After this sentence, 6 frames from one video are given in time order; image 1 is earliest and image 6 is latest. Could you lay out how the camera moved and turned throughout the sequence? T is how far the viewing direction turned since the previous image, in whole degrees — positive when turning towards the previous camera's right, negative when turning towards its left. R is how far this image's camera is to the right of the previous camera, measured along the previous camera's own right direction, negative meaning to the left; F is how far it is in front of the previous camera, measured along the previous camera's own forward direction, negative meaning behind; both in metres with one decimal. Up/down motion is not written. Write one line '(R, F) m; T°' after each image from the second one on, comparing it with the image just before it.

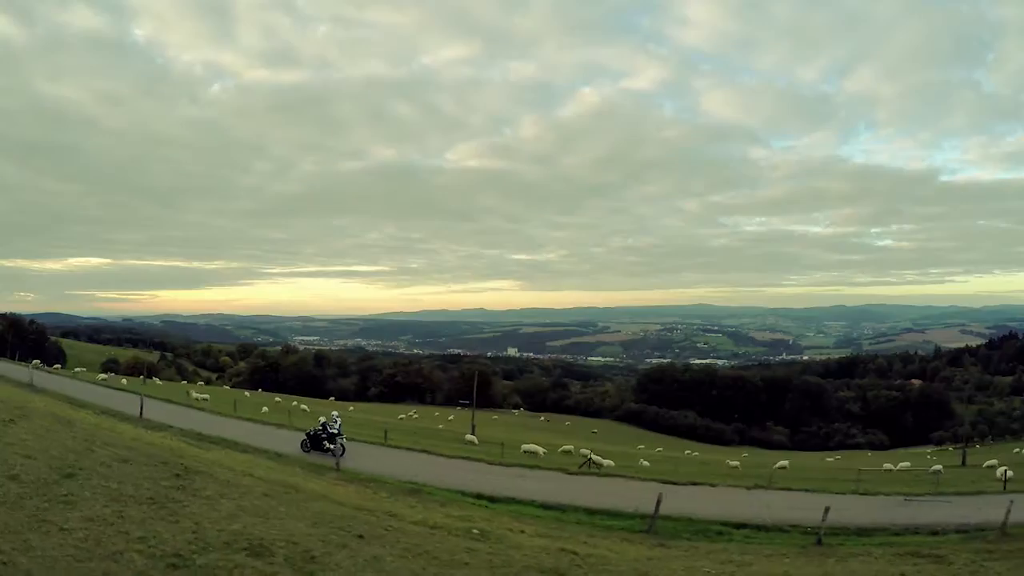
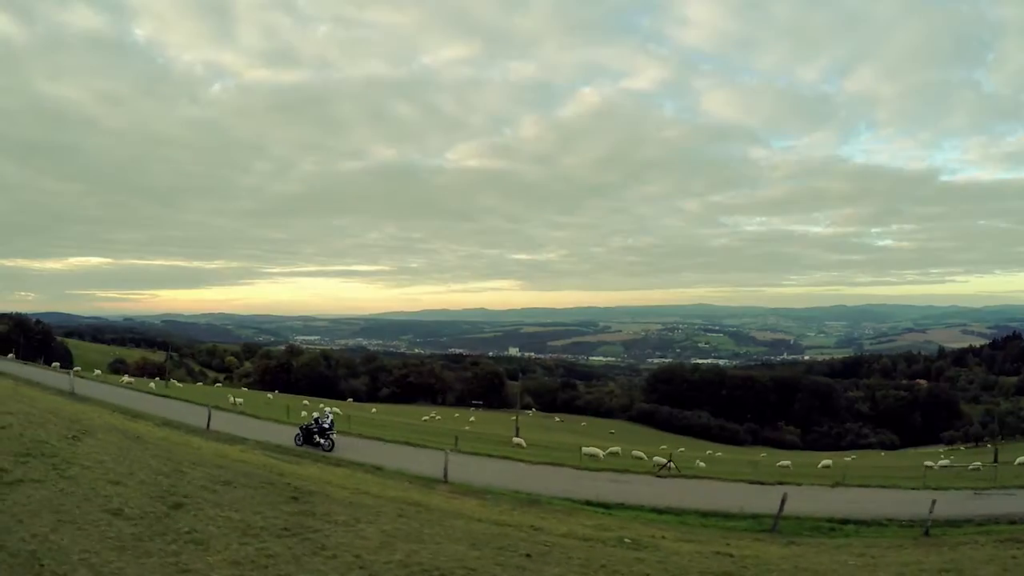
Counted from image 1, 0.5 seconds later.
(-2.5, +0.3) m; 0°
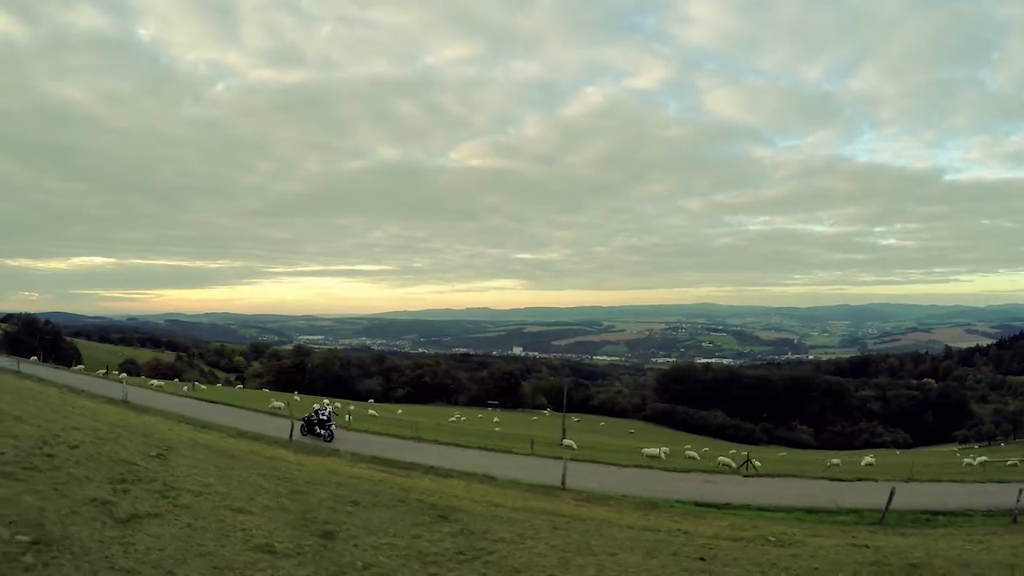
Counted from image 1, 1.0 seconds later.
(-2.4, -0.1) m; 0°
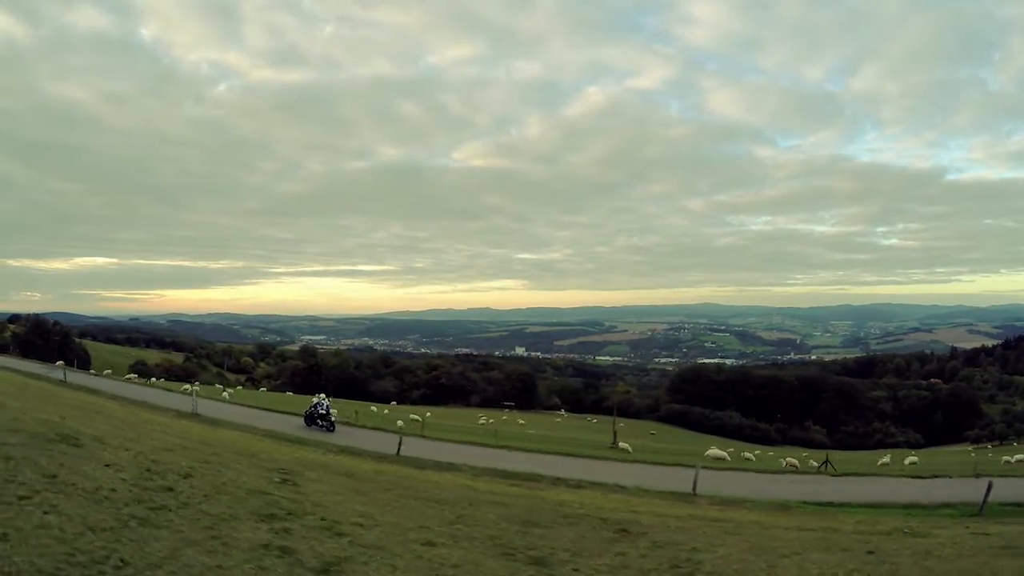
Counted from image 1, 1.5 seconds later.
(-2.8, 0.0) m; 0°
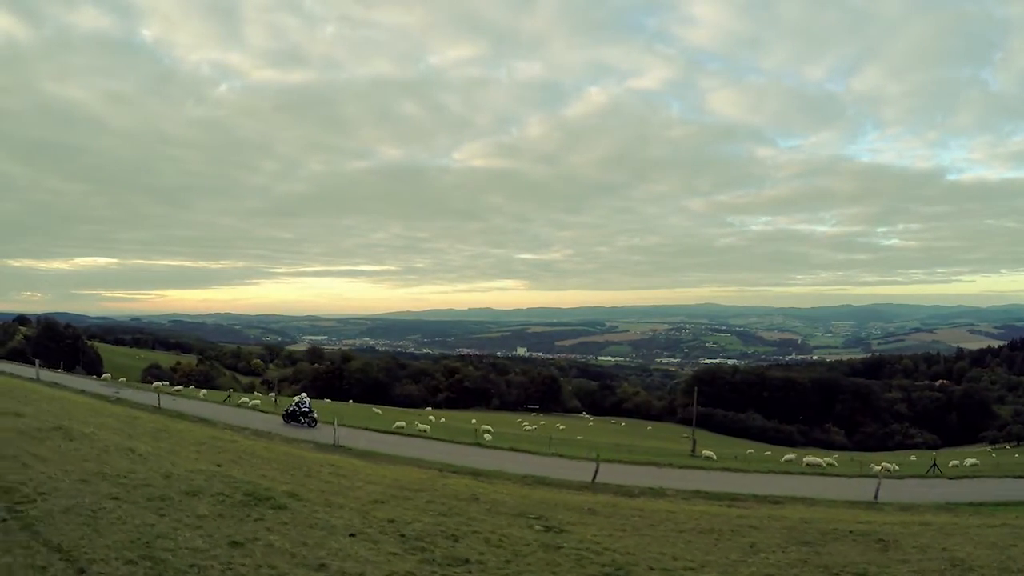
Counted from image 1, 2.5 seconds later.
(-4.4, -0.1) m; 0°
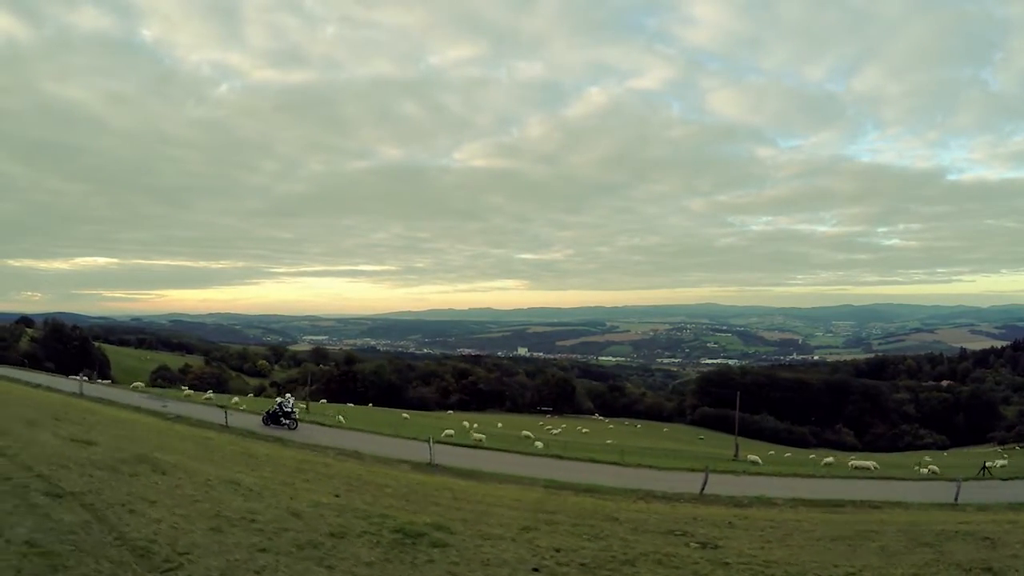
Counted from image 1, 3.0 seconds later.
(-2.5, -0.2) m; 0°
